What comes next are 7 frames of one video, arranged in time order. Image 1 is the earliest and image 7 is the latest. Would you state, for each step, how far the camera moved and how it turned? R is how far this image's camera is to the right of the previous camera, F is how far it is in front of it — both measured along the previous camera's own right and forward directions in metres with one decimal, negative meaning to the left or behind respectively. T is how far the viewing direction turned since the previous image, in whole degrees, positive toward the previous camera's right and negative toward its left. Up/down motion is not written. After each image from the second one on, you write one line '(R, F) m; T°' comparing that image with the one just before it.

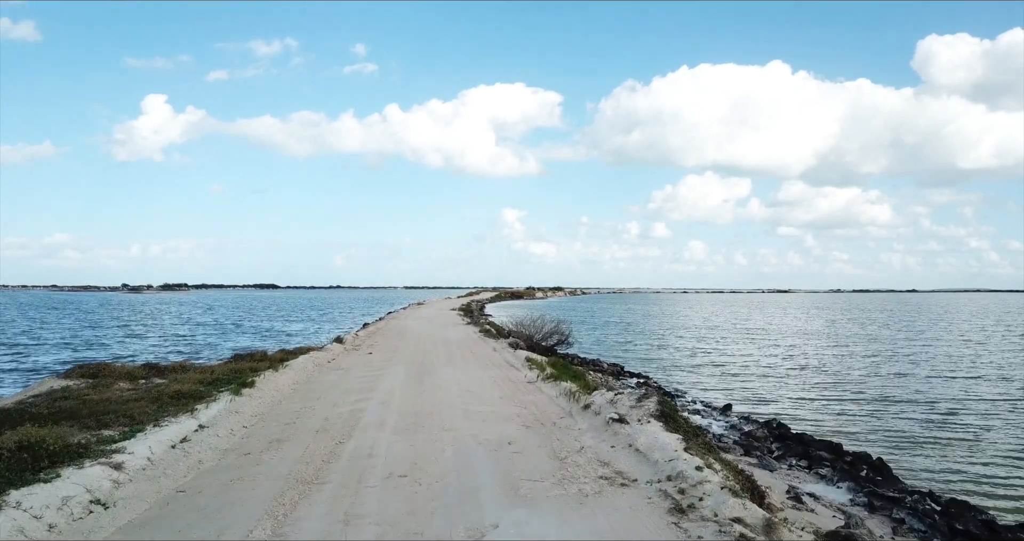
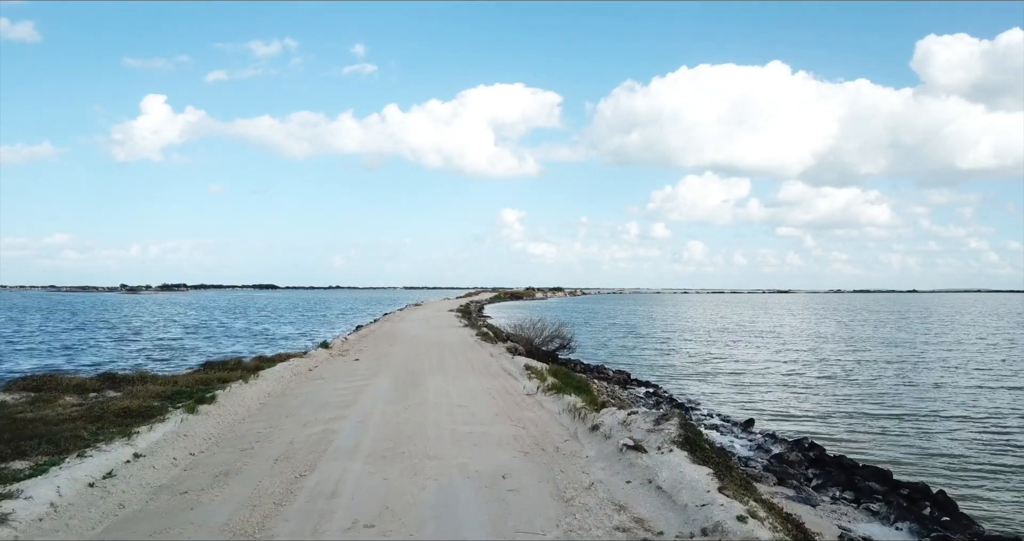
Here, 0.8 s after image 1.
(+0.1, +1.7) m; 0°
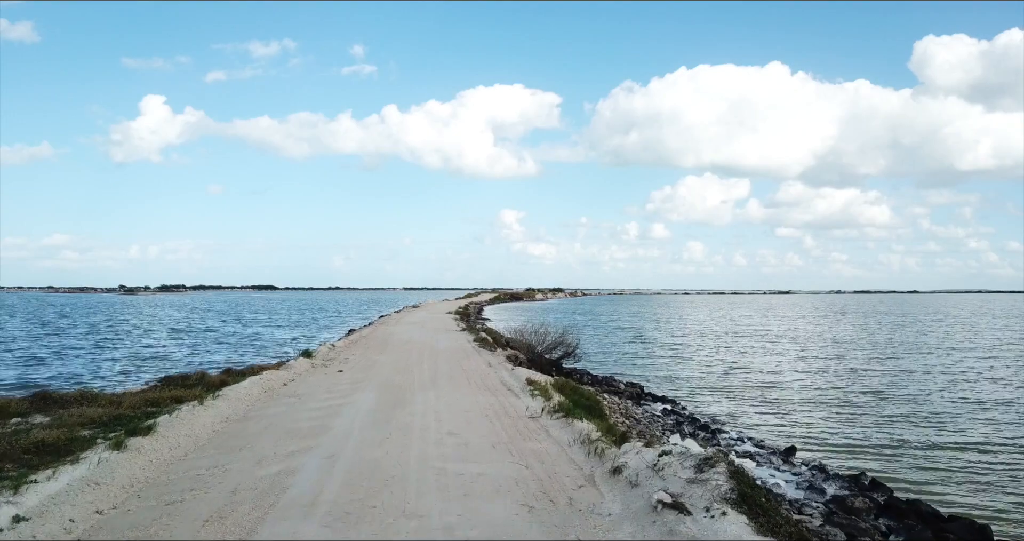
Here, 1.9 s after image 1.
(0.0, +2.2) m; 0°
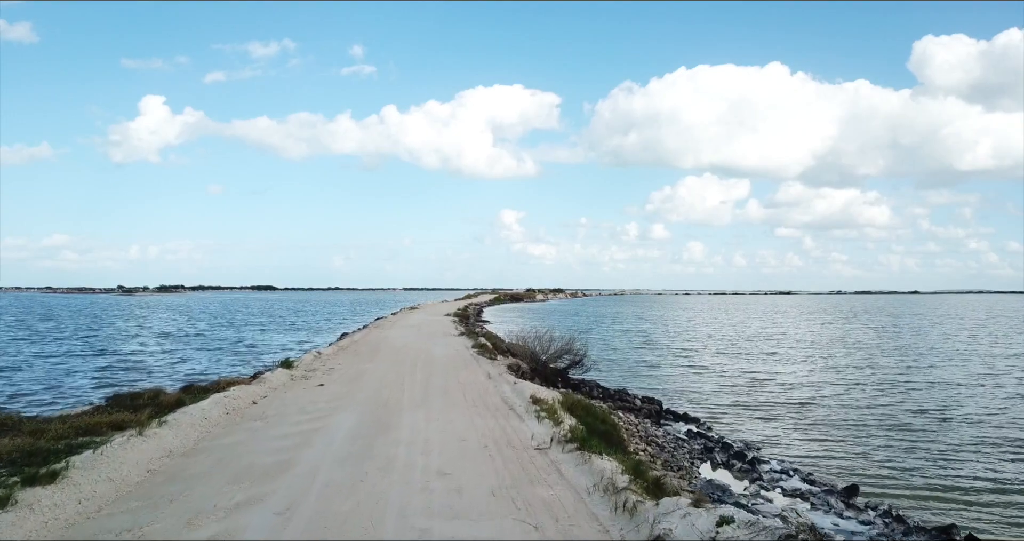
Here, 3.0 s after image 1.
(-0.1, +2.2) m; 0°
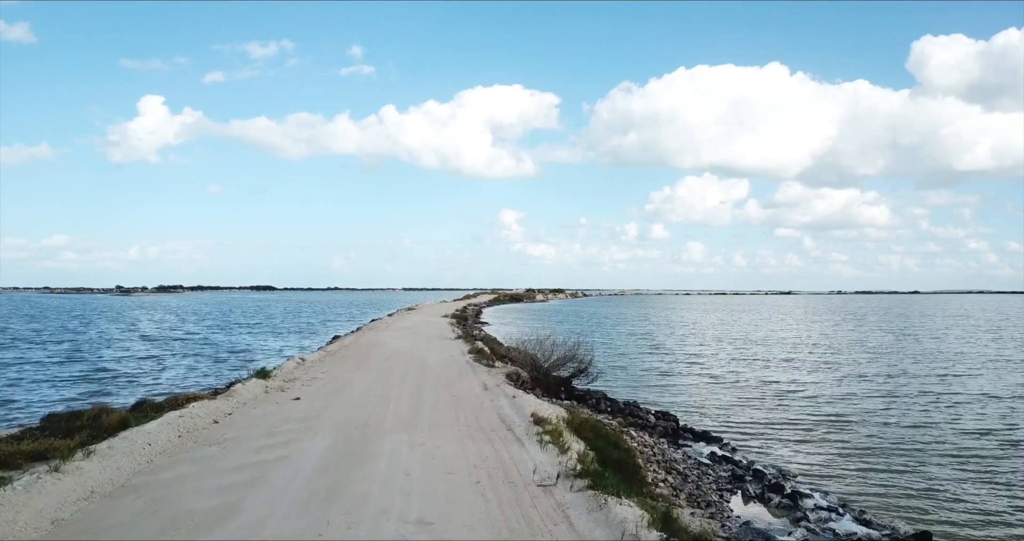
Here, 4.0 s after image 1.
(0.0, +1.9) m; 0°
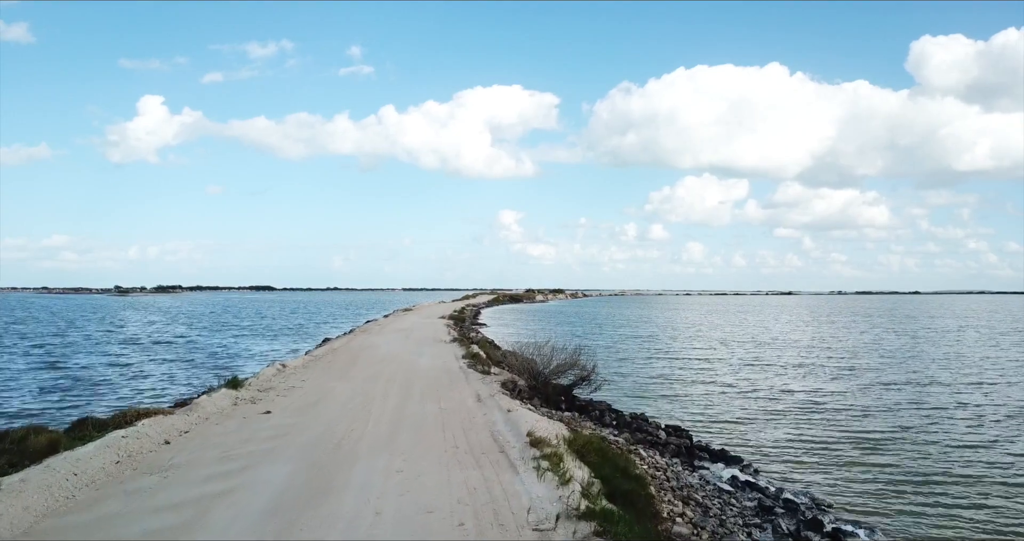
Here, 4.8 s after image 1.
(+0.1, +1.6) m; 0°
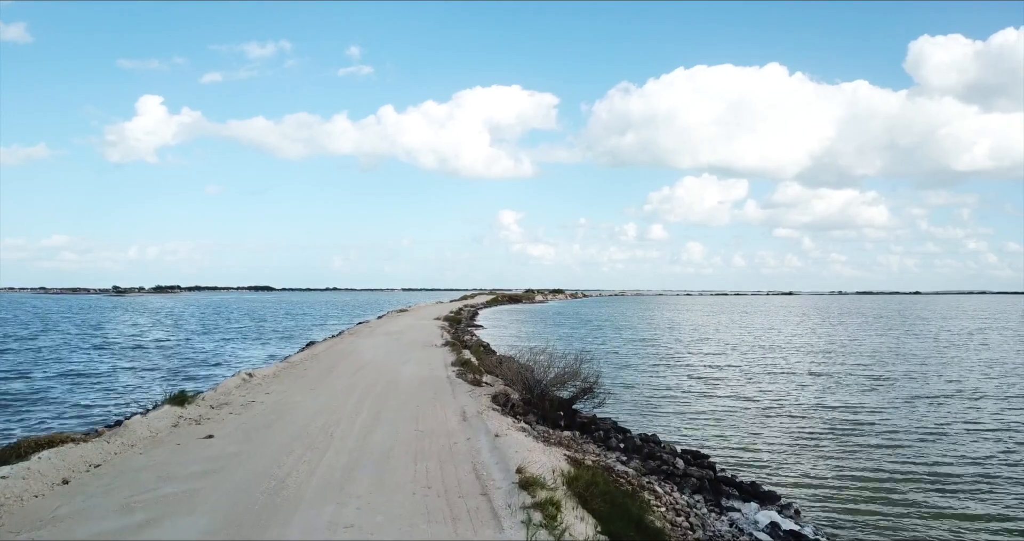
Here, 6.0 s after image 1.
(+0.2, +2.3) m; 0°
